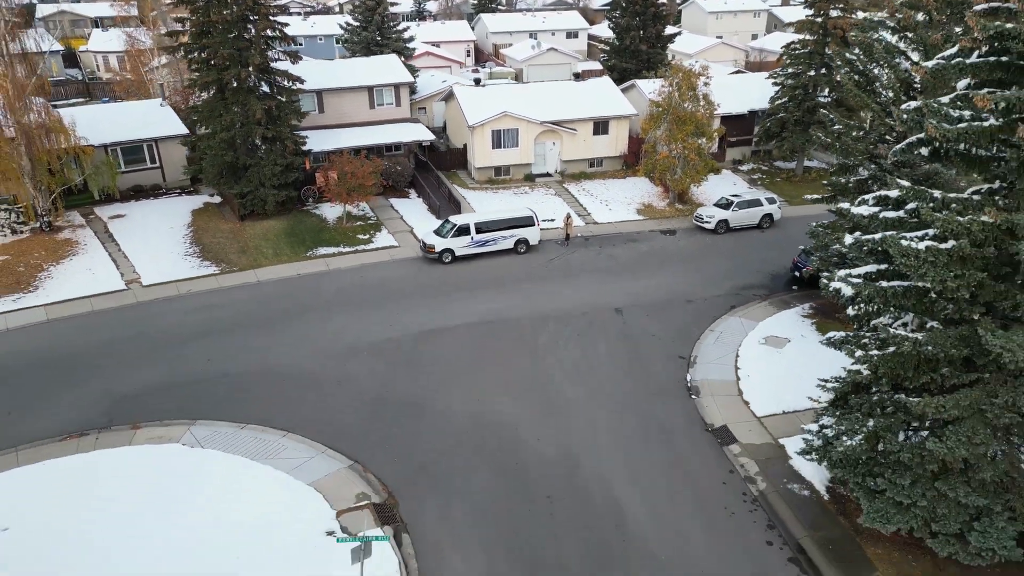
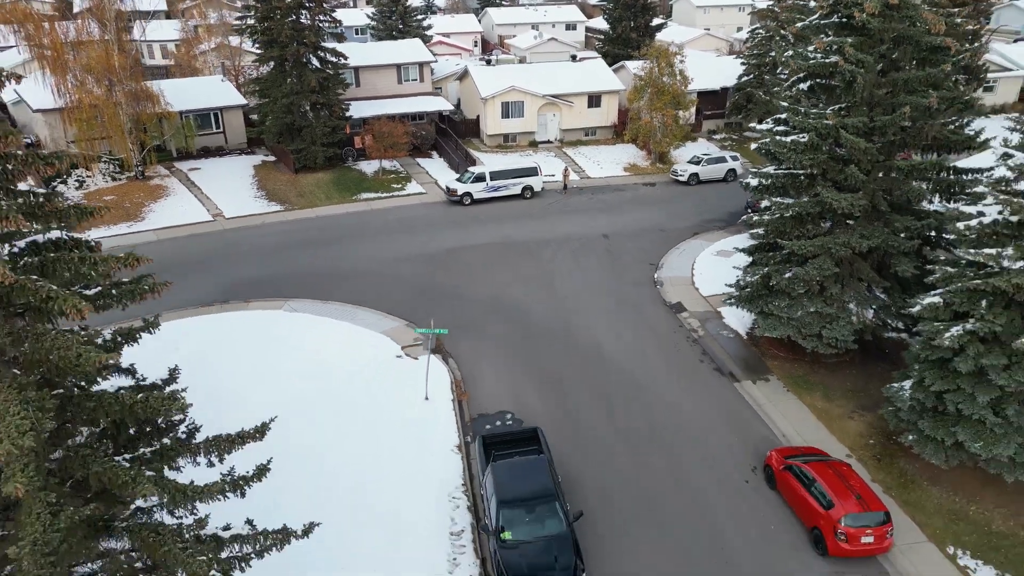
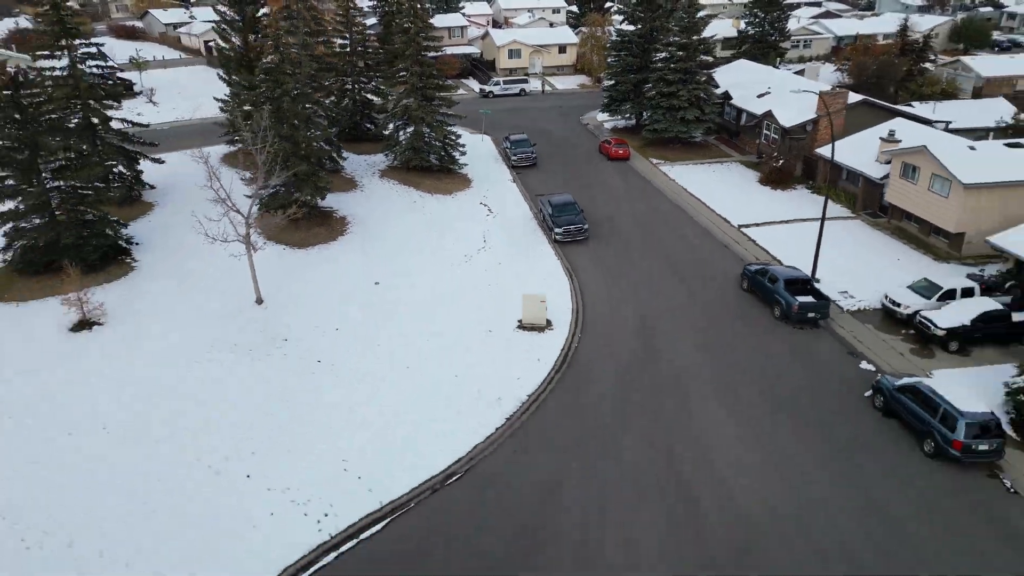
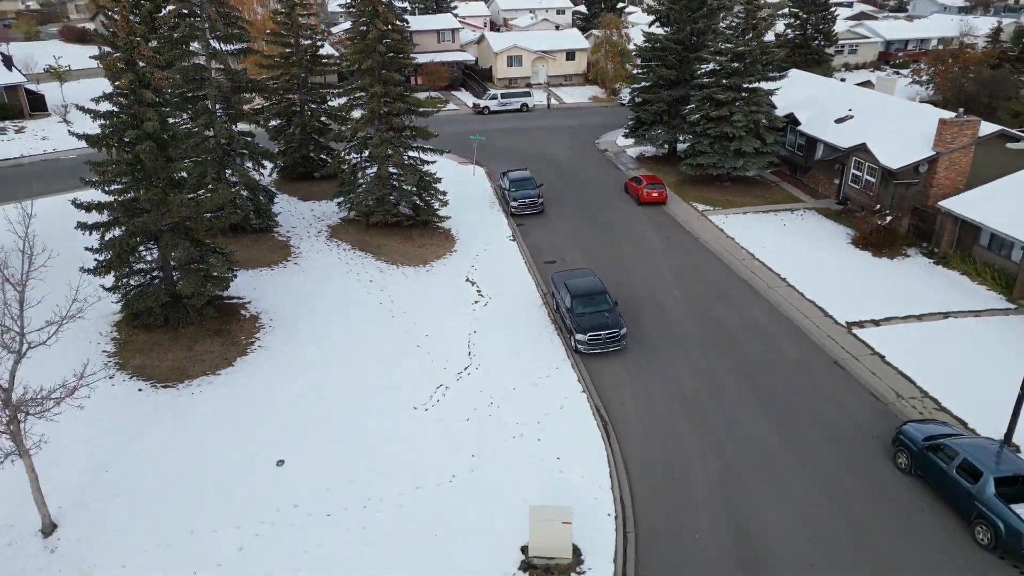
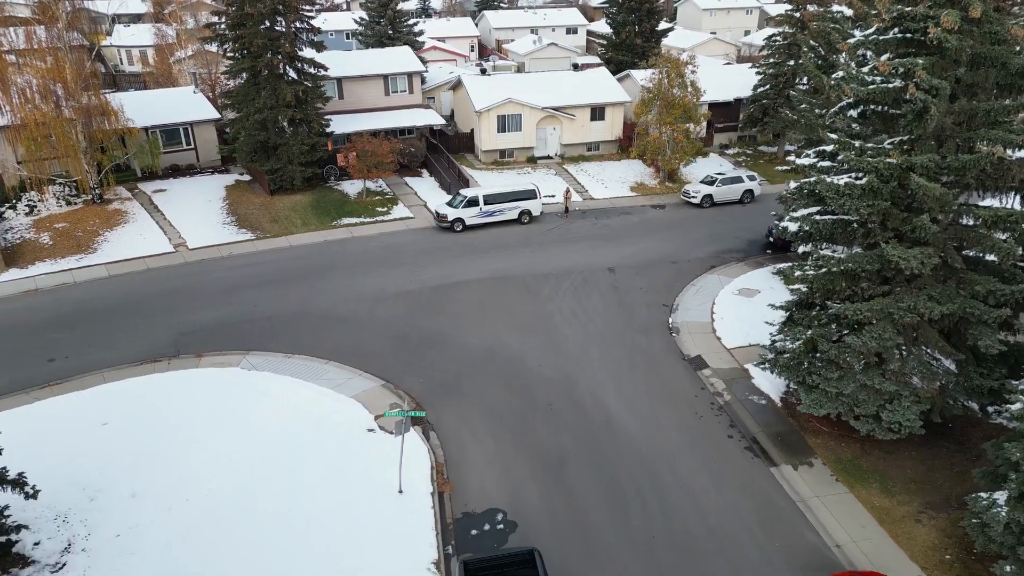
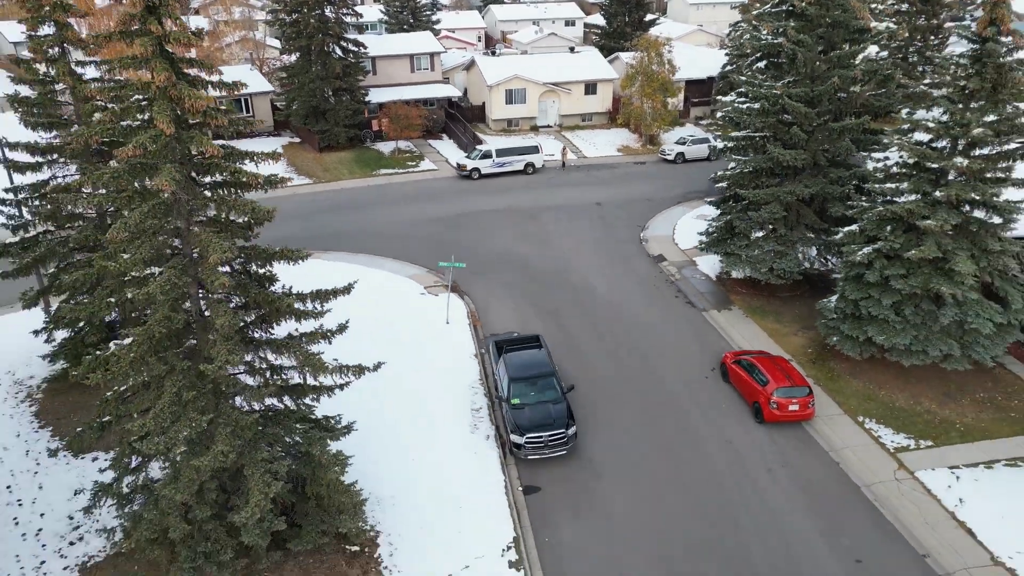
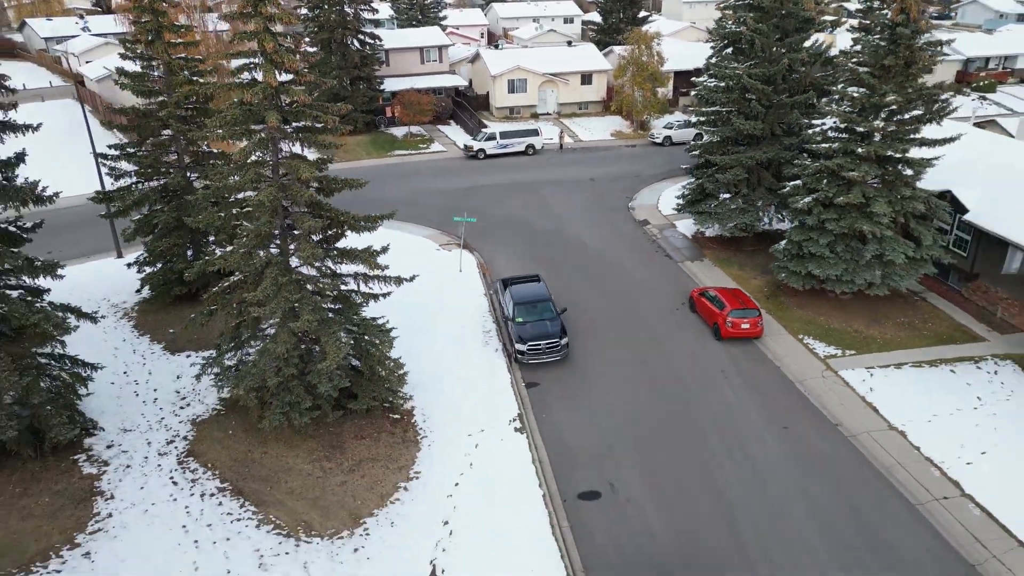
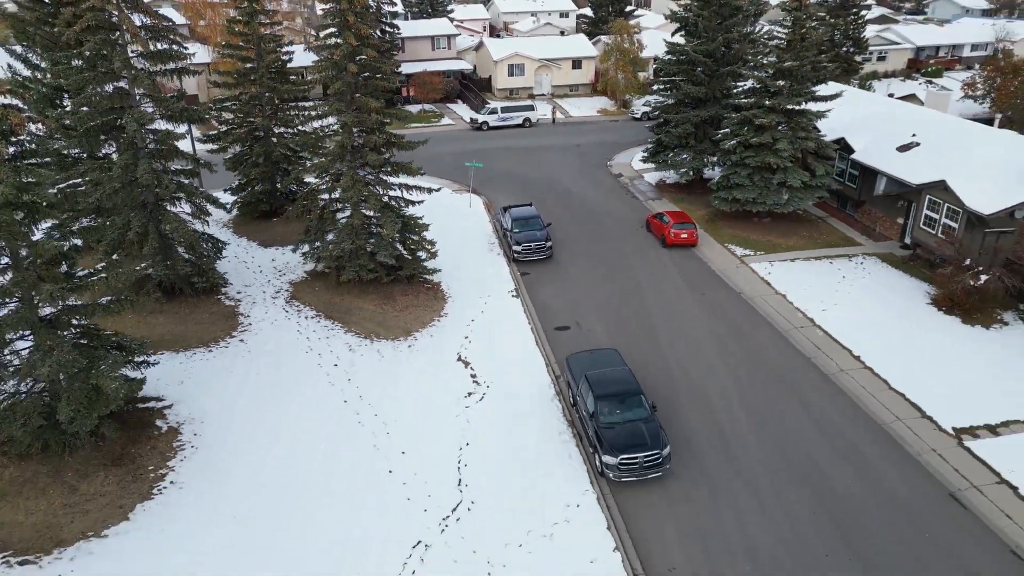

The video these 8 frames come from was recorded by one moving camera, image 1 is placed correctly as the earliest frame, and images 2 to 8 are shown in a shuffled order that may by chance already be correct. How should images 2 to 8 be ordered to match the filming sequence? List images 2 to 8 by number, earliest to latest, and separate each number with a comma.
5, 2, 6, 7, 8, 4, 3
